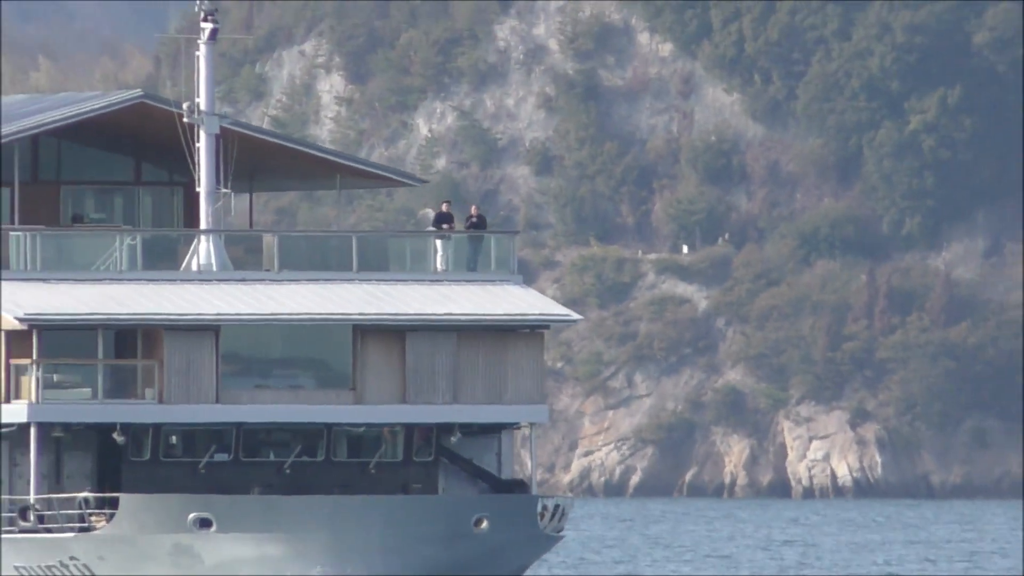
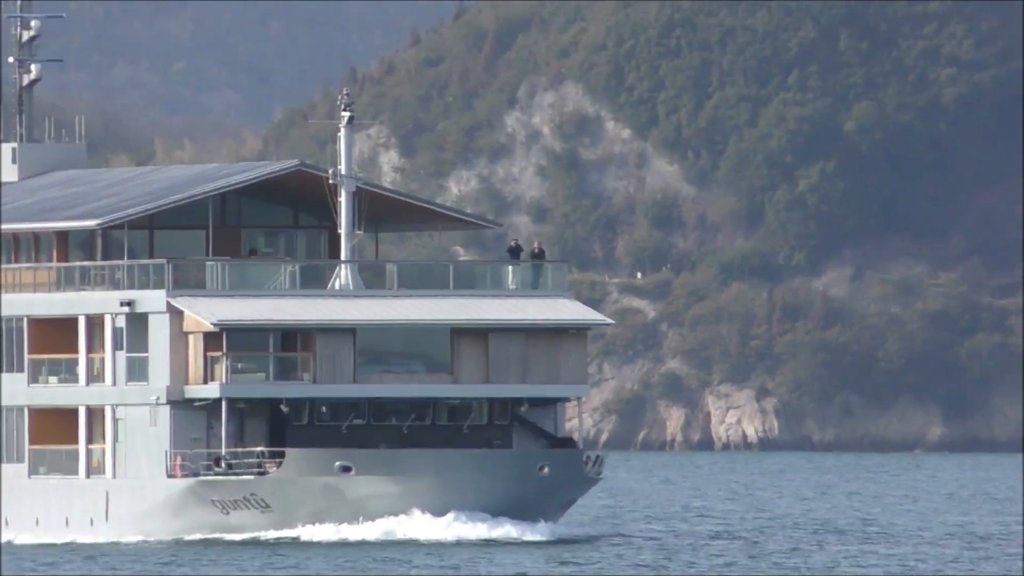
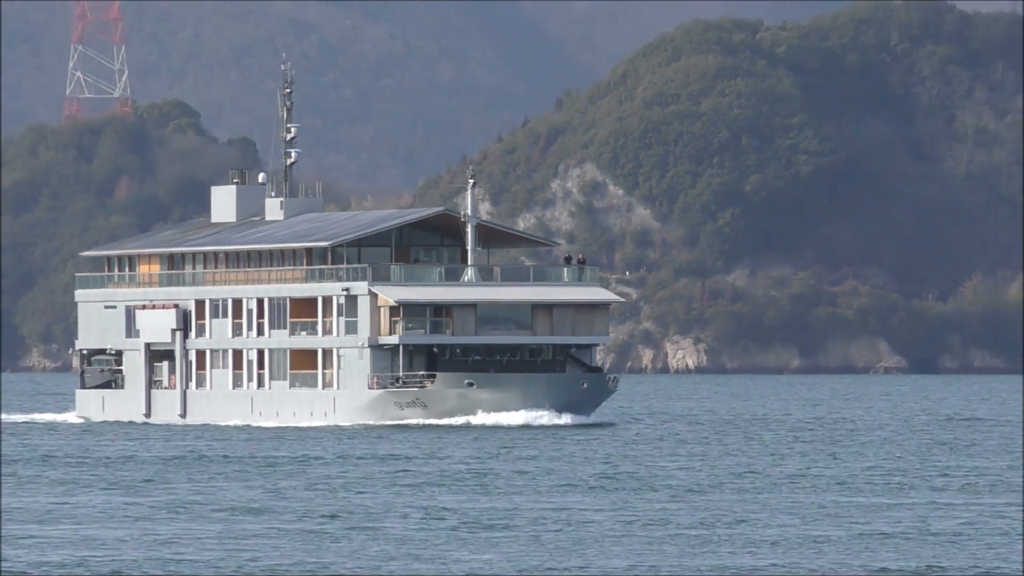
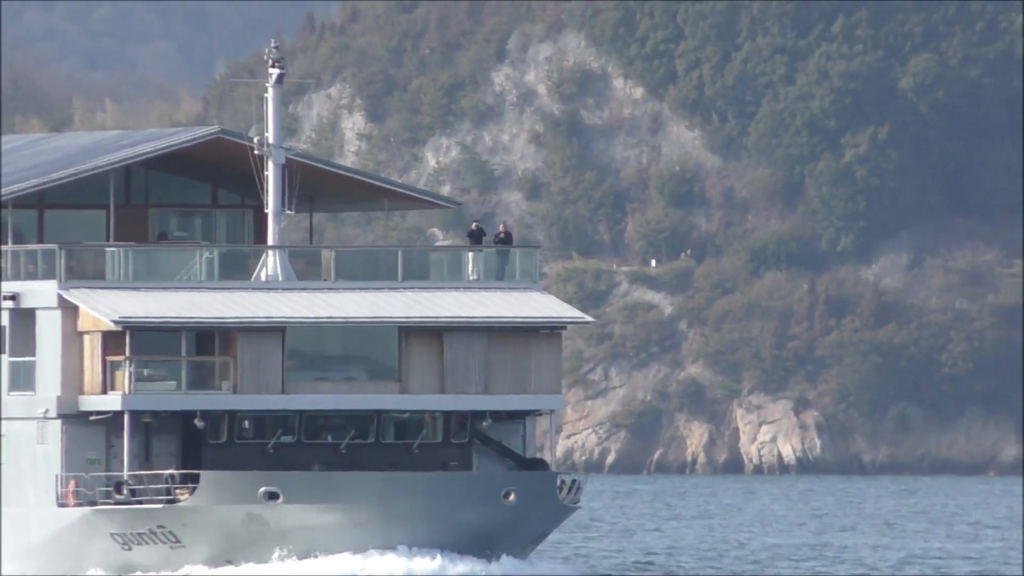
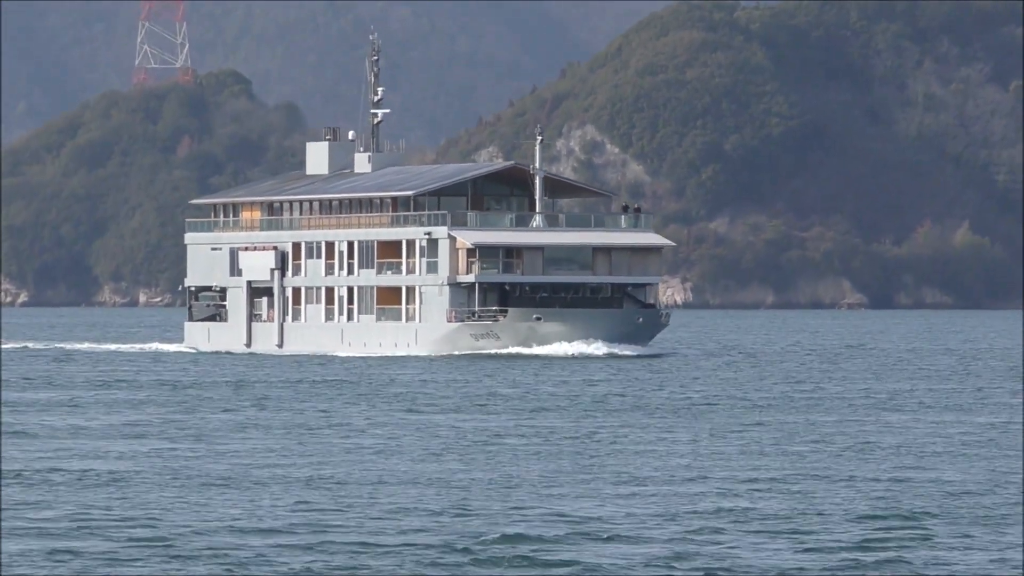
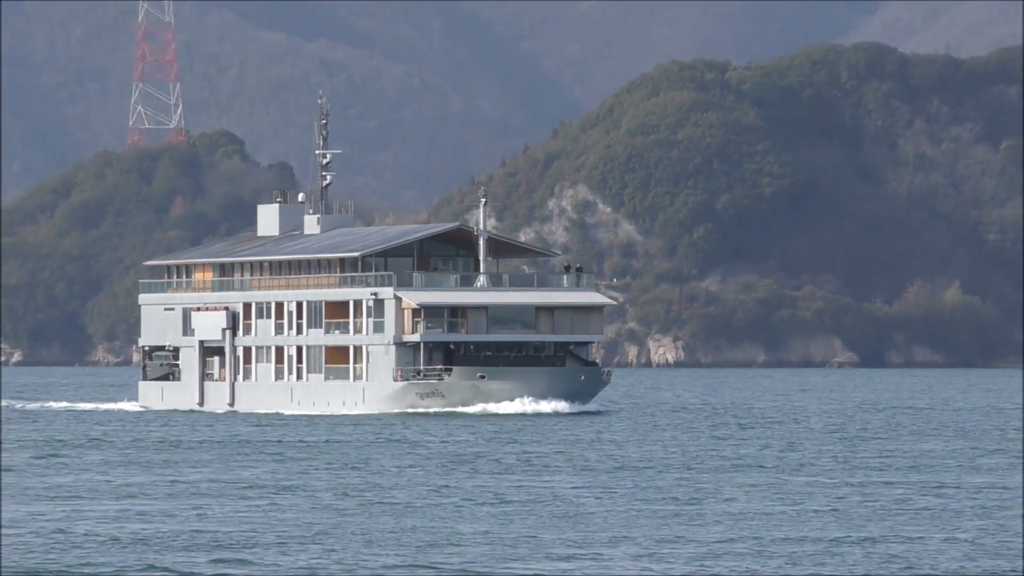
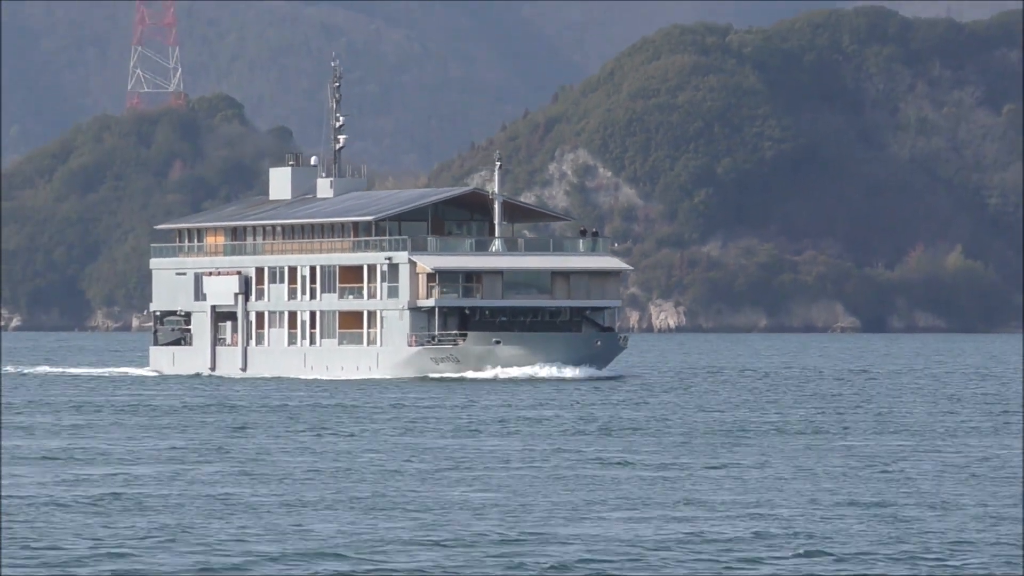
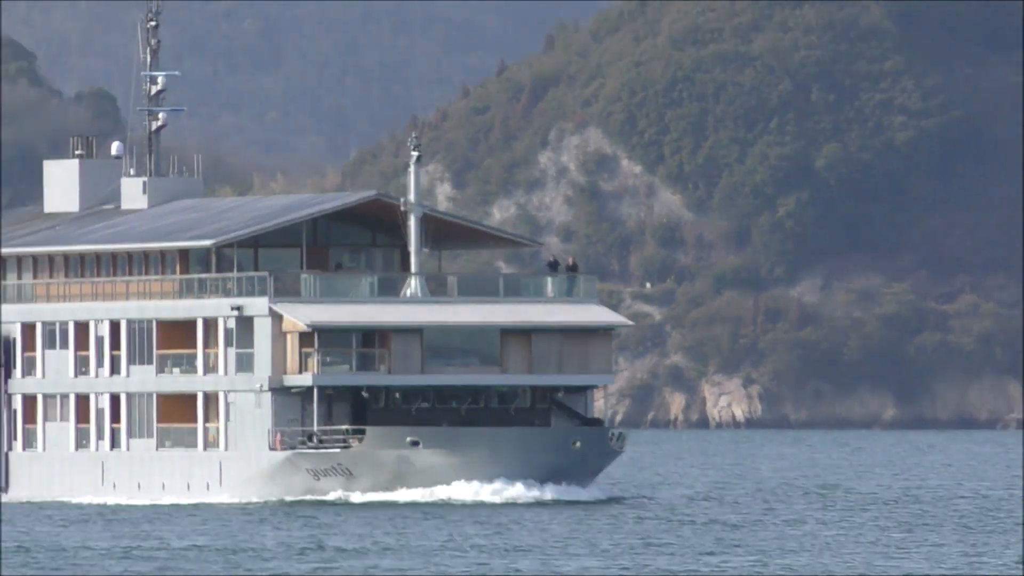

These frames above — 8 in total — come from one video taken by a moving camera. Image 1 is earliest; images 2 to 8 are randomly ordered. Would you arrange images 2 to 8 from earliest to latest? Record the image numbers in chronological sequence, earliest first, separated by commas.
4, 2, 8, 3, 6, 7, 5
